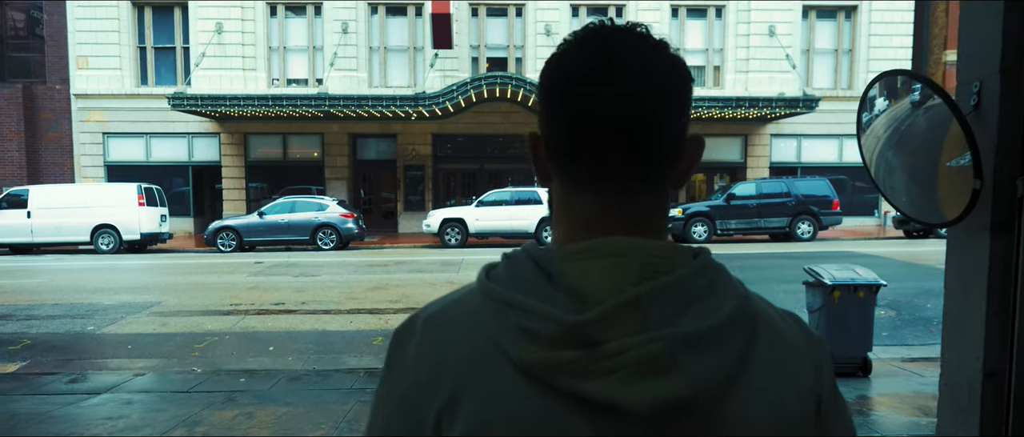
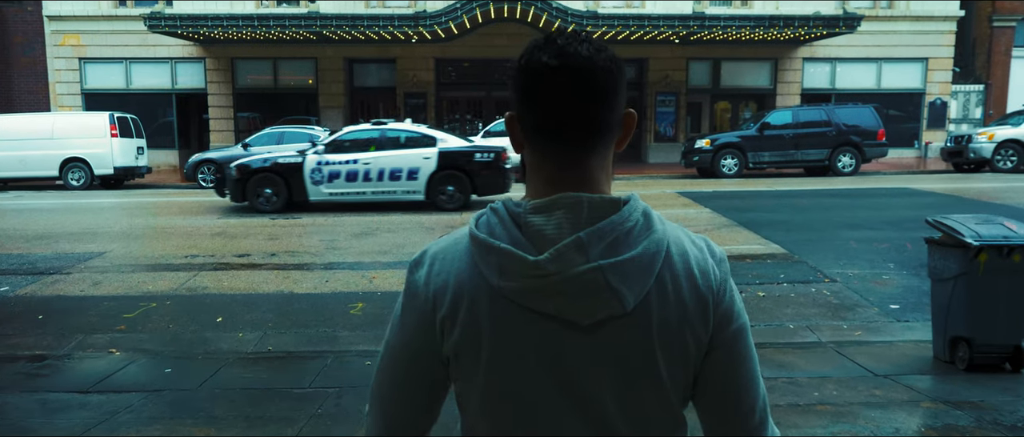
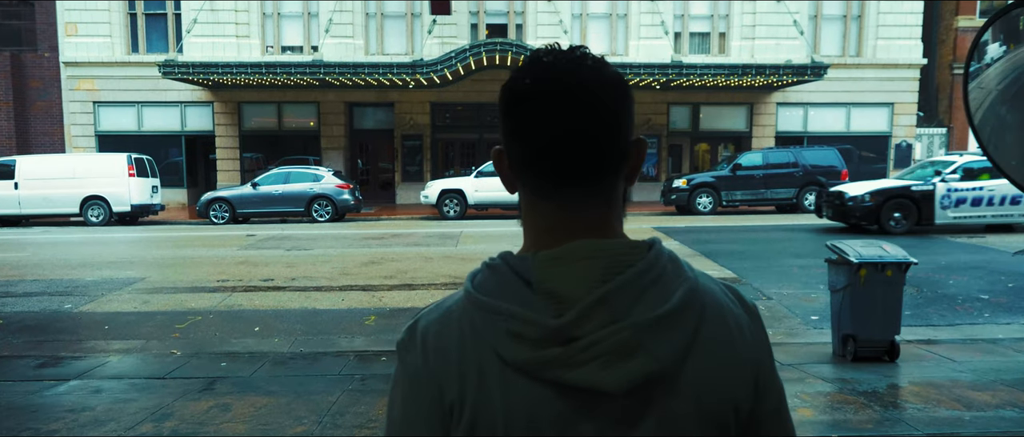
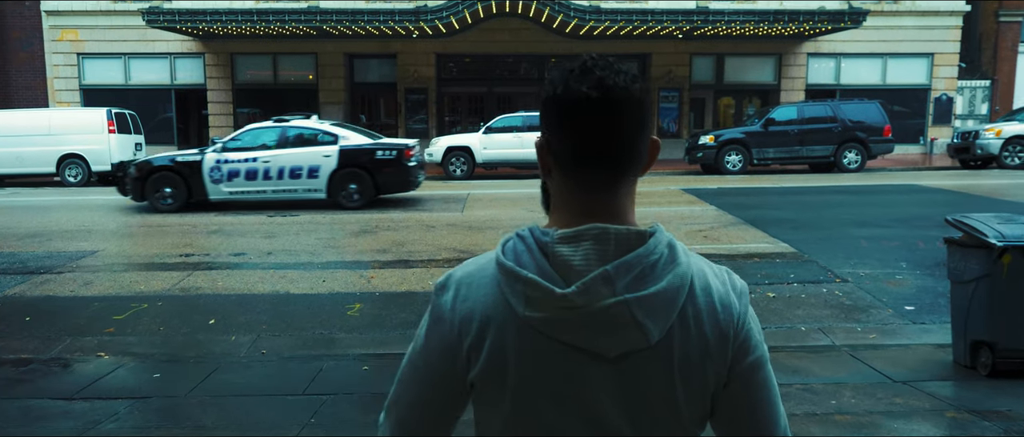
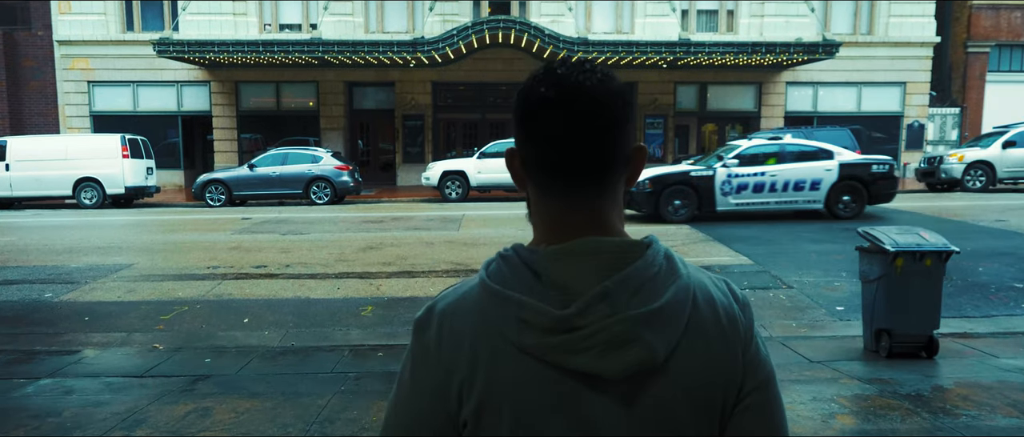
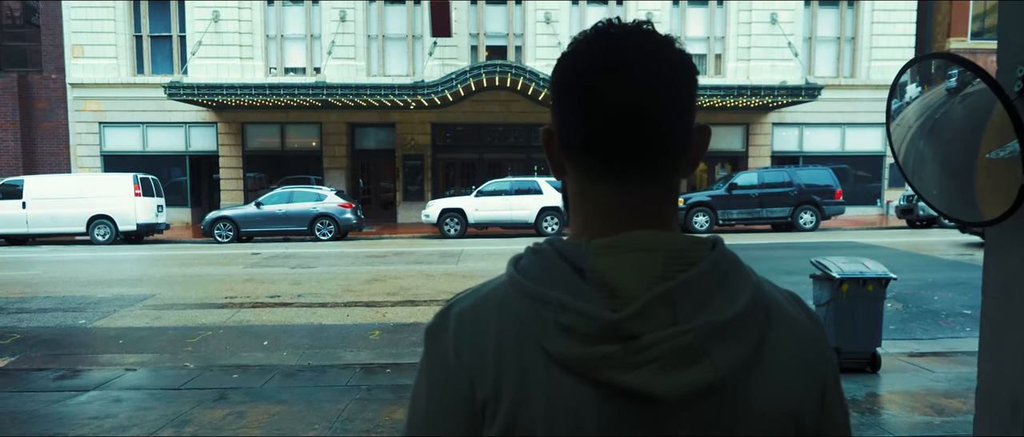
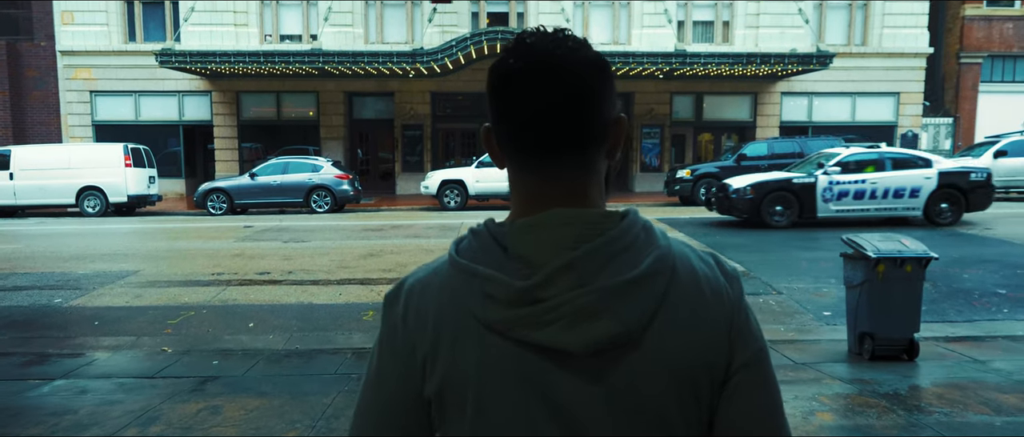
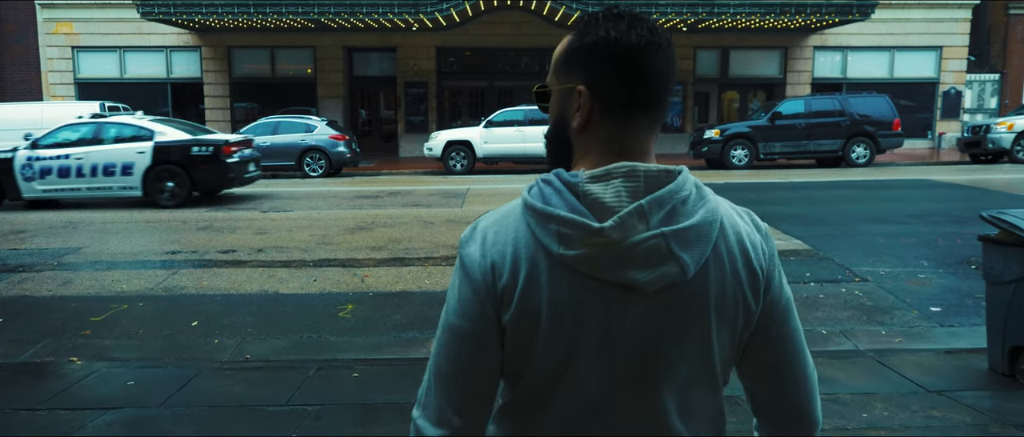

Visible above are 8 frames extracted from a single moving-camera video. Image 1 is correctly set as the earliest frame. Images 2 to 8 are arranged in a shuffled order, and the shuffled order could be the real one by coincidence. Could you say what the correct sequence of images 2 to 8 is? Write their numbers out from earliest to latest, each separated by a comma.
6, 3, 7, 5, 2, 4, 8
